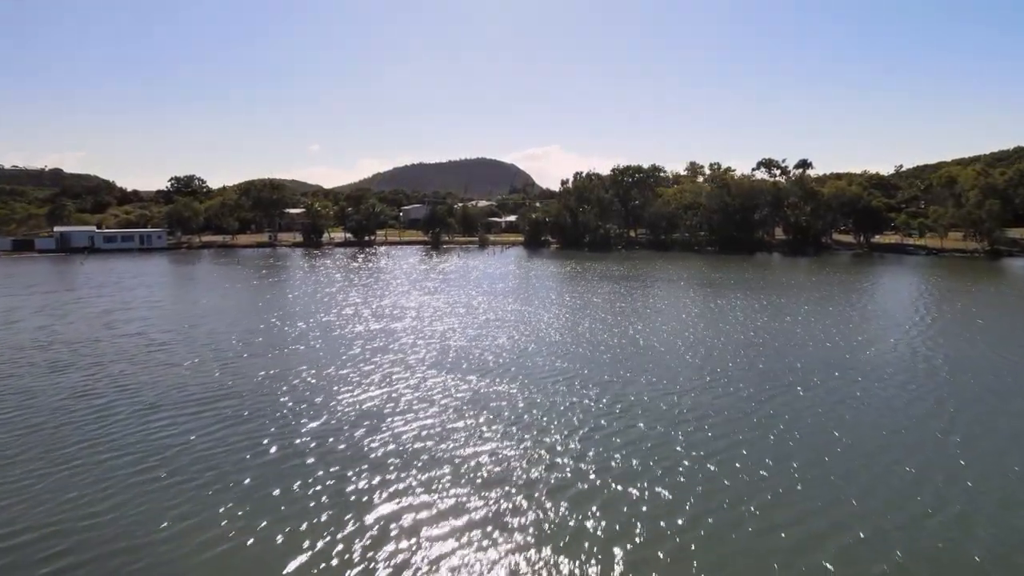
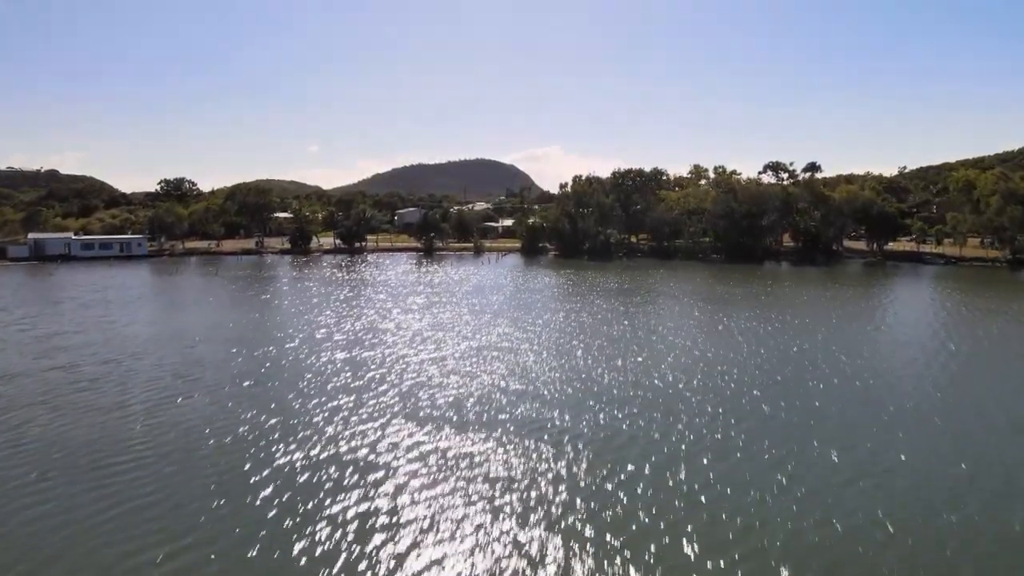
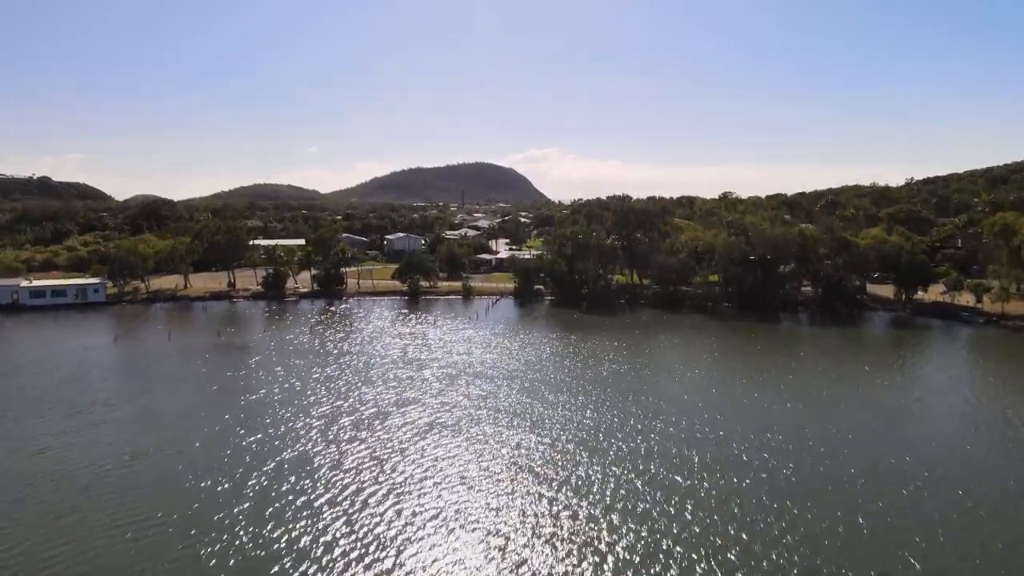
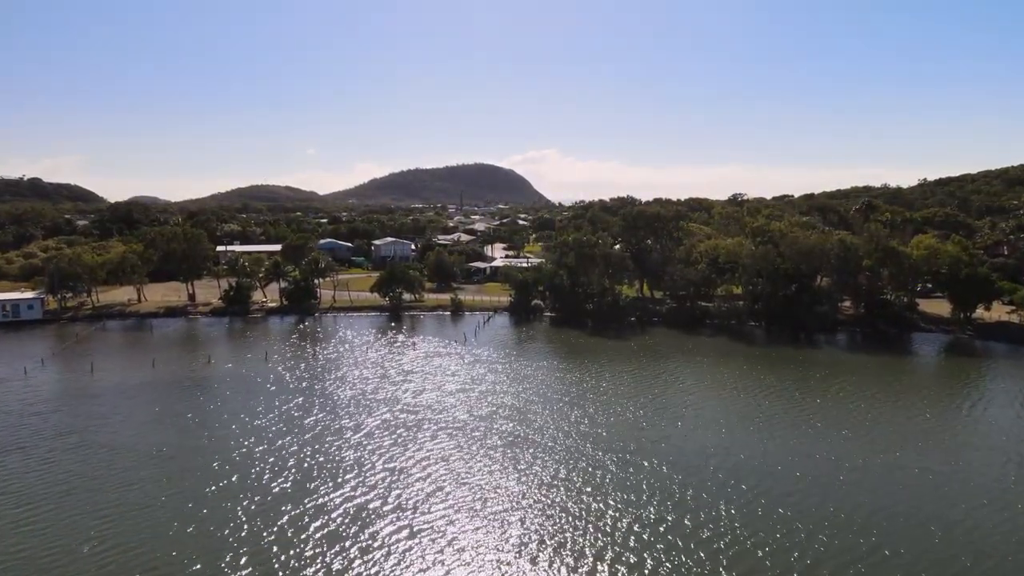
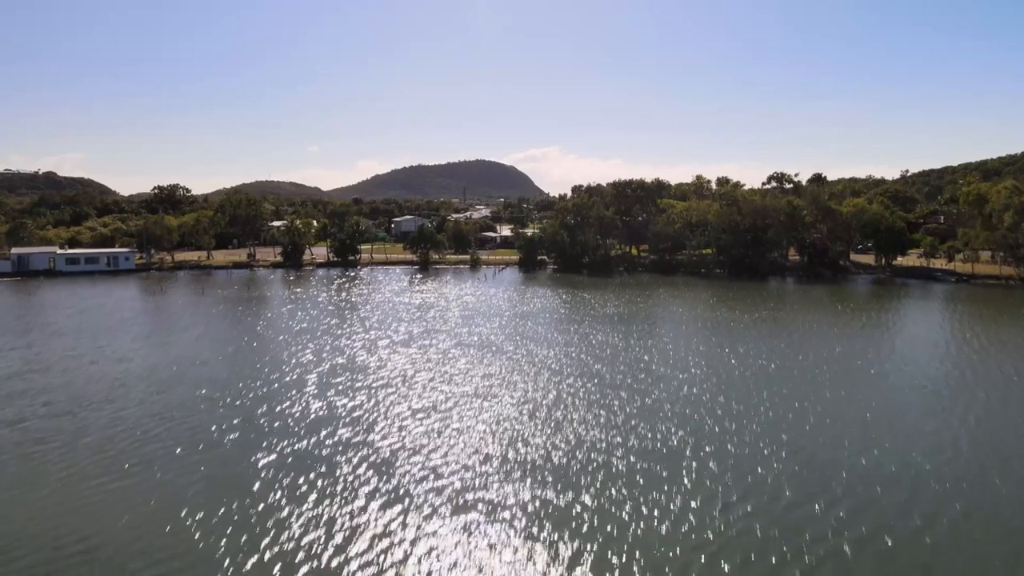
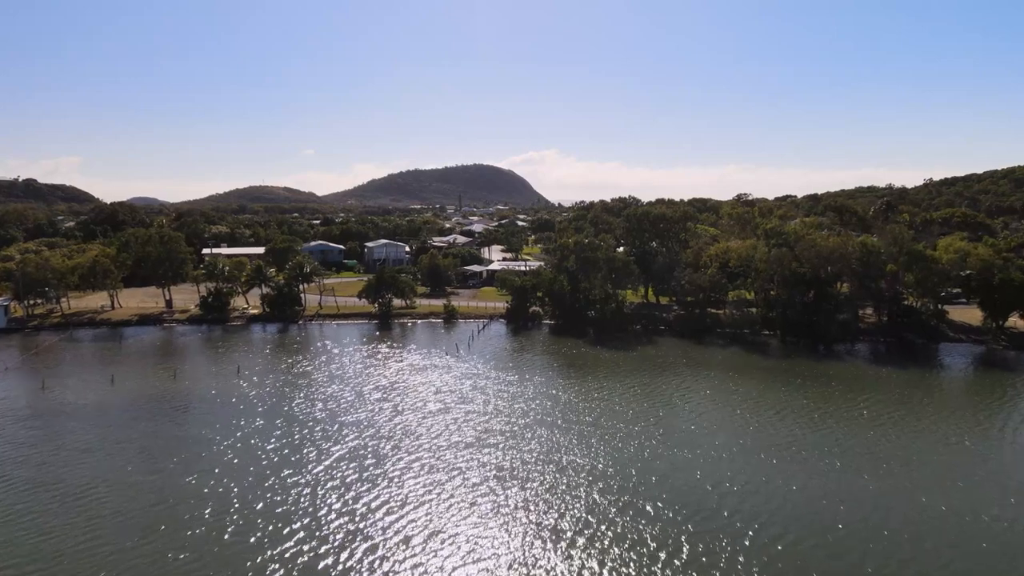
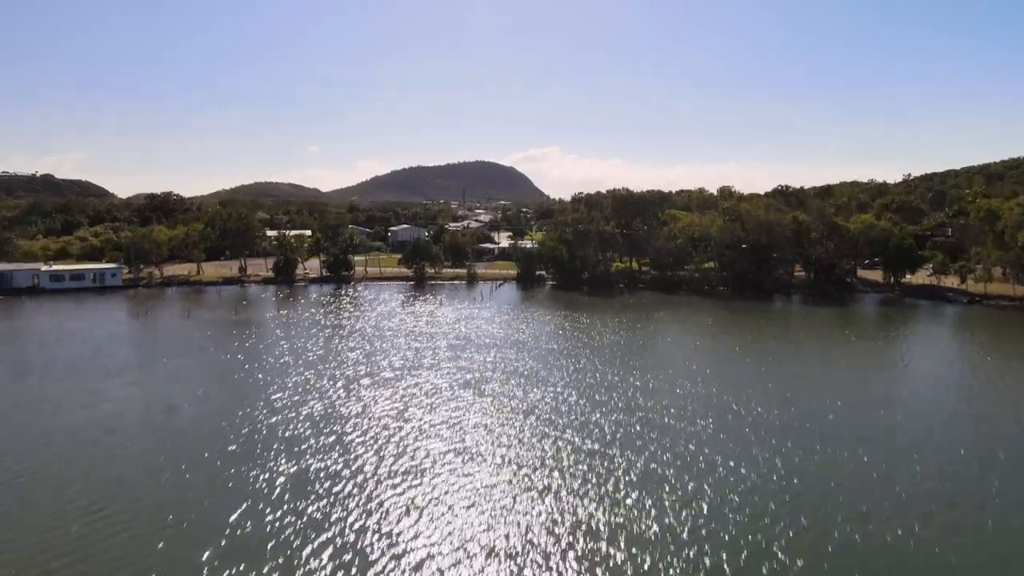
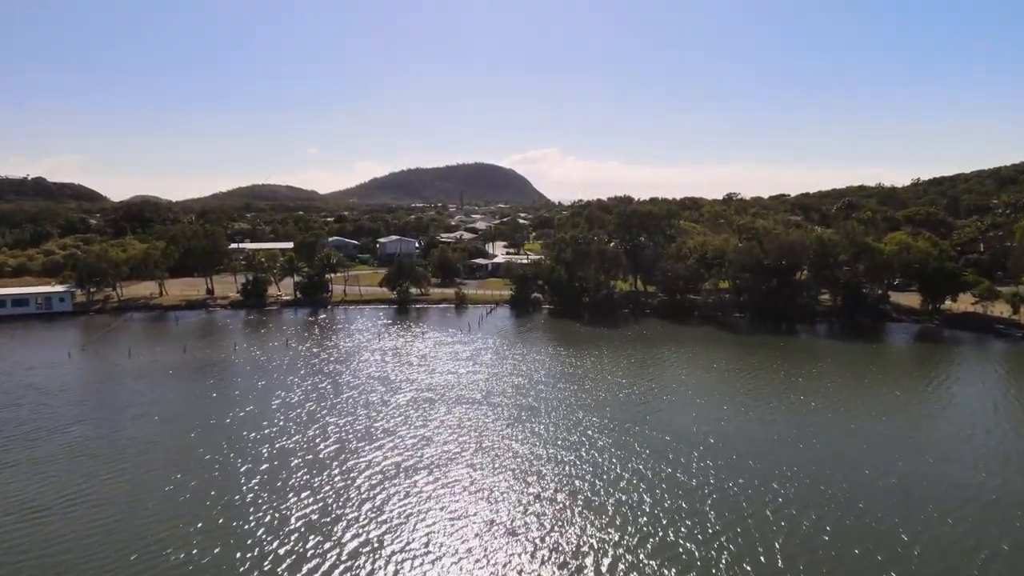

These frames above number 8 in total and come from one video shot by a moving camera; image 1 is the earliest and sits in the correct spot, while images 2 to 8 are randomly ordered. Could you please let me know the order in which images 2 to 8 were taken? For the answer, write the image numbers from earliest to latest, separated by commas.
2, 5, 7, 3, 8, 4, 6
